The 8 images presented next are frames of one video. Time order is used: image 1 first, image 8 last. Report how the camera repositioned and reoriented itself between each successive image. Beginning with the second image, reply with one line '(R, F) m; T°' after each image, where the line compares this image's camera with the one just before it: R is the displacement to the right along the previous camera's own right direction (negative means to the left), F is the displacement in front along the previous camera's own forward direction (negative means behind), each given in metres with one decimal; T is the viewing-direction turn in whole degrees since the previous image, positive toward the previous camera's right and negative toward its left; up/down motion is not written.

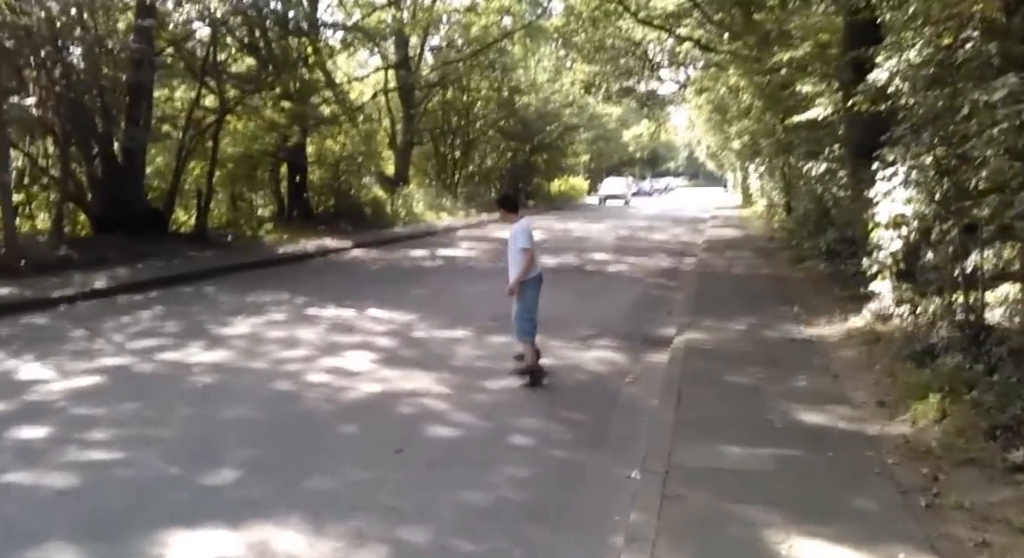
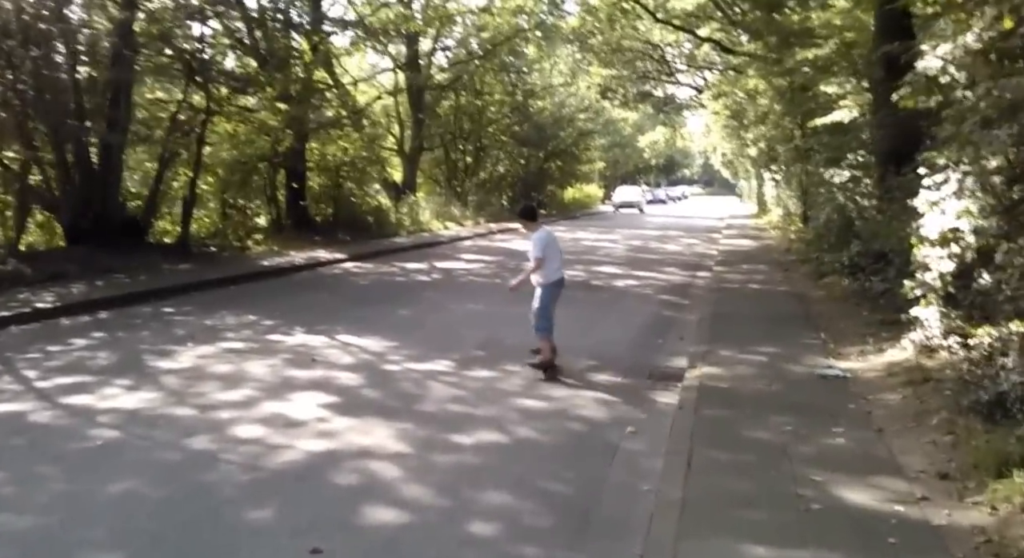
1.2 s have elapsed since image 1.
(+0.3, +1.3) m; -1°
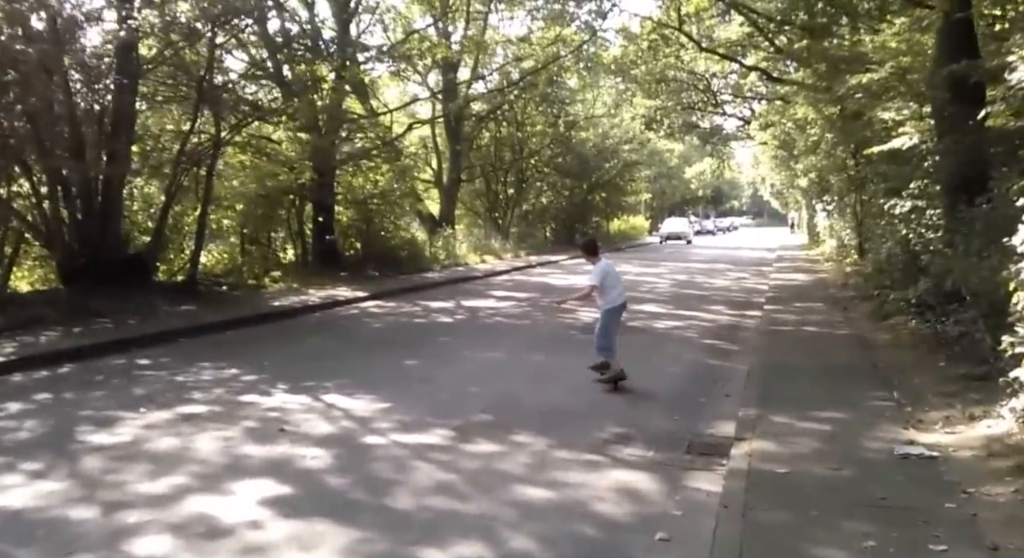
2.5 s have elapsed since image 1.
(+0.3, +1.4) m; -3°
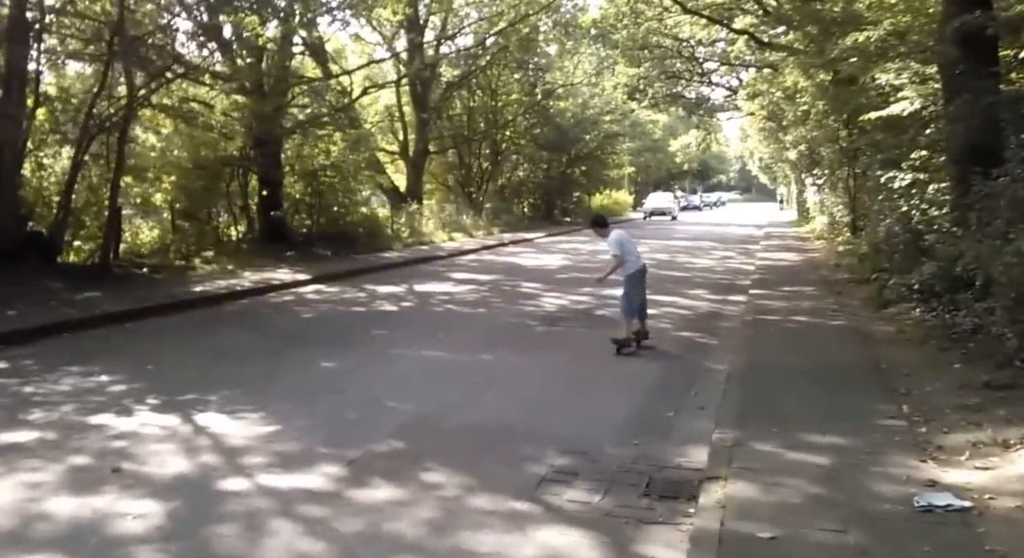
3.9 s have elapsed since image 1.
(+0.5, +1.6) m; +1°
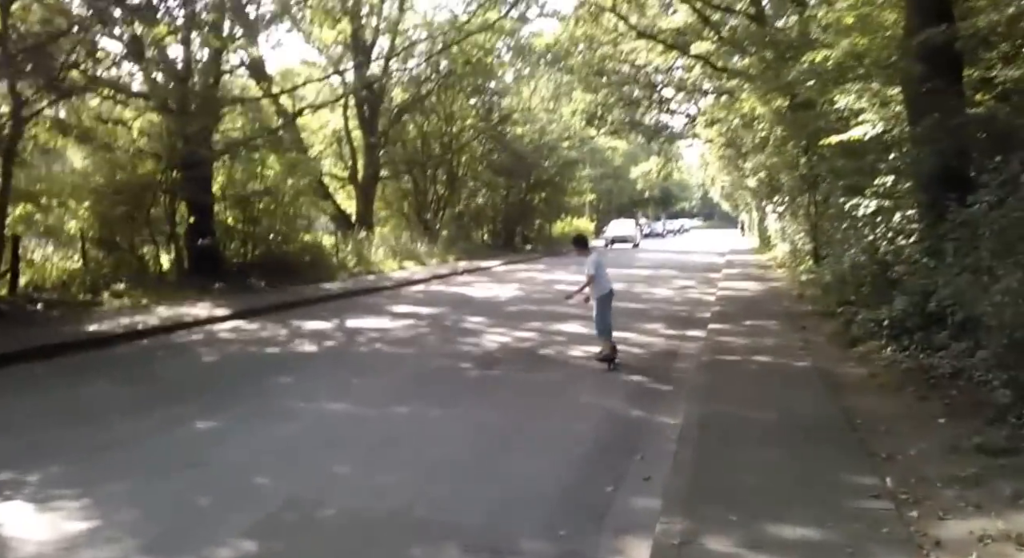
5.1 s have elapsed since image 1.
(+0.5, +1.4) m; +2°
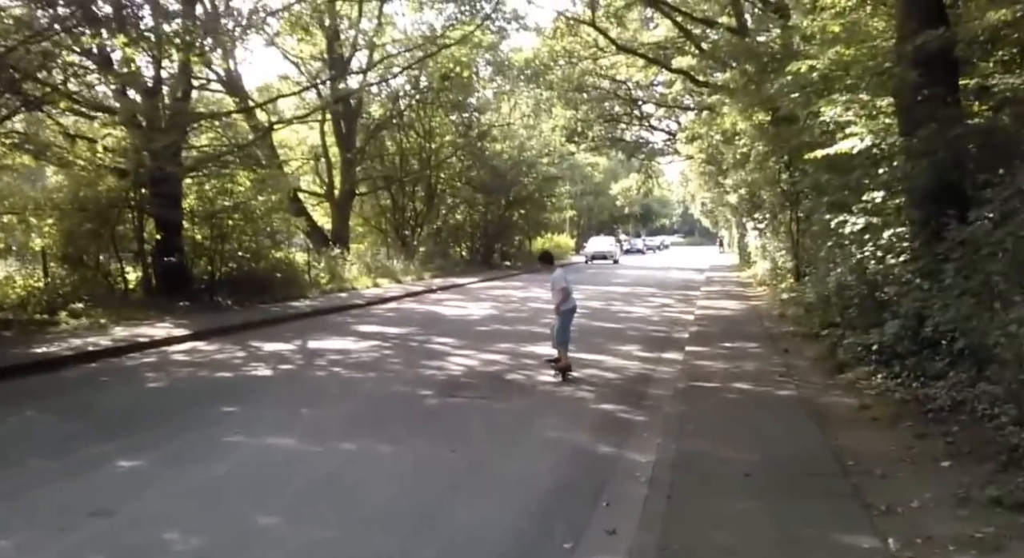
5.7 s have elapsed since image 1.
(+0.2, +0.7) m; +1°
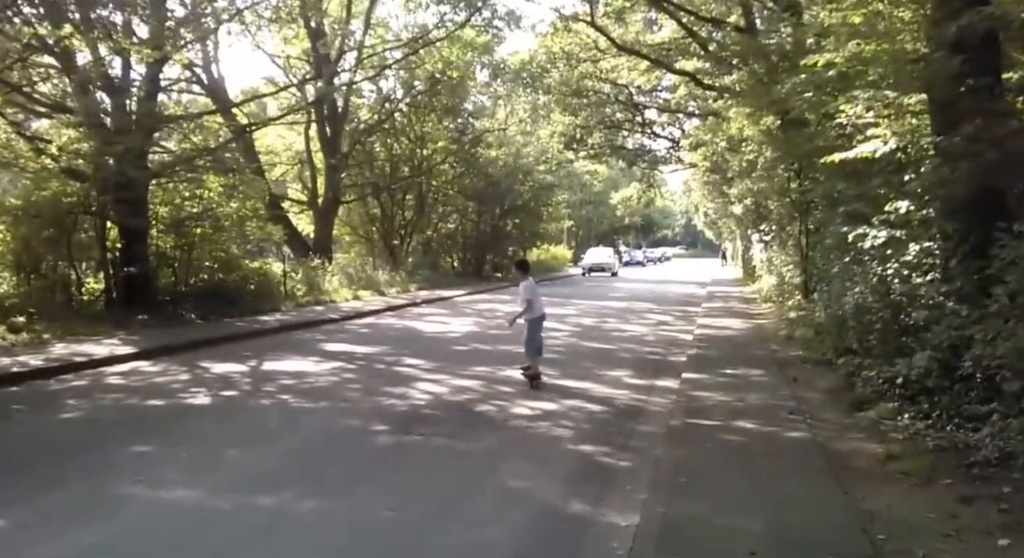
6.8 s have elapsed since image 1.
(+0.3, +1.4) m; 0°
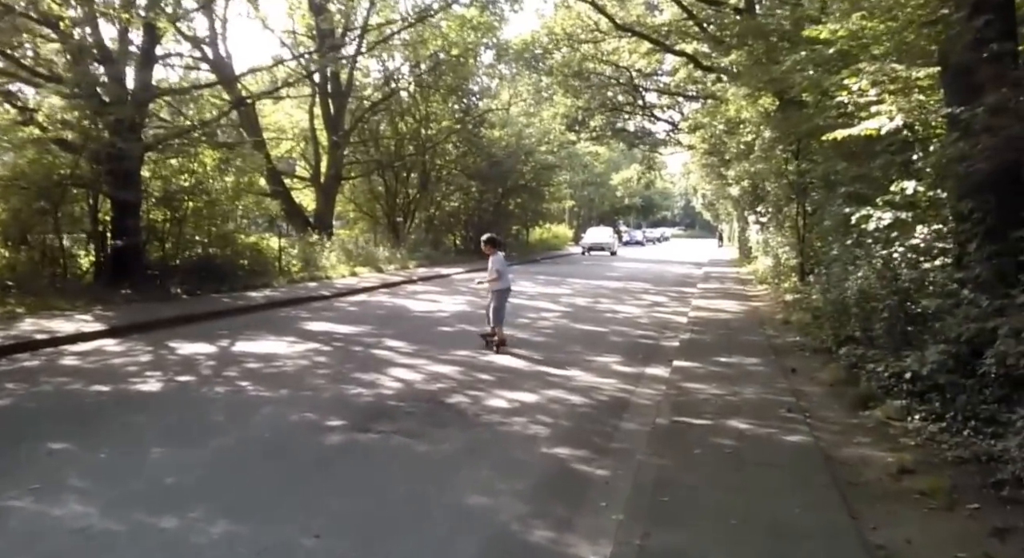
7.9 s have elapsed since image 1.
(+0.3, +0.9) m; 0°
